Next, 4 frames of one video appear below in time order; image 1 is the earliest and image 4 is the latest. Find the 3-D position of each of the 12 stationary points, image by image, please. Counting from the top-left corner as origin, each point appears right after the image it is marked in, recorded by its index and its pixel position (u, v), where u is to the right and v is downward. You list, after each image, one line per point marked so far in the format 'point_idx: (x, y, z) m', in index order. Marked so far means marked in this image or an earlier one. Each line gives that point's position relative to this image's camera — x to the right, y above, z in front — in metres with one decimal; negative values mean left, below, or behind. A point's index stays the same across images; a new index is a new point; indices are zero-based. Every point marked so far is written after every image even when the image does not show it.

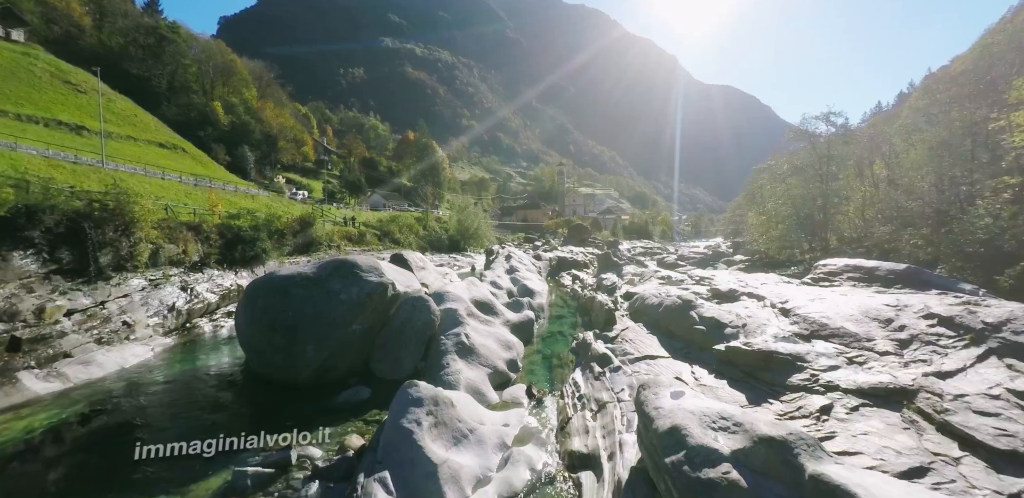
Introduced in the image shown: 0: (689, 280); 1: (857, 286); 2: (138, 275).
0: (+8.5, -1.6, +19.9) m
1: (+8.7, -1.0, +10.4) m
2: (-13.2, -0.9, +14.5) m
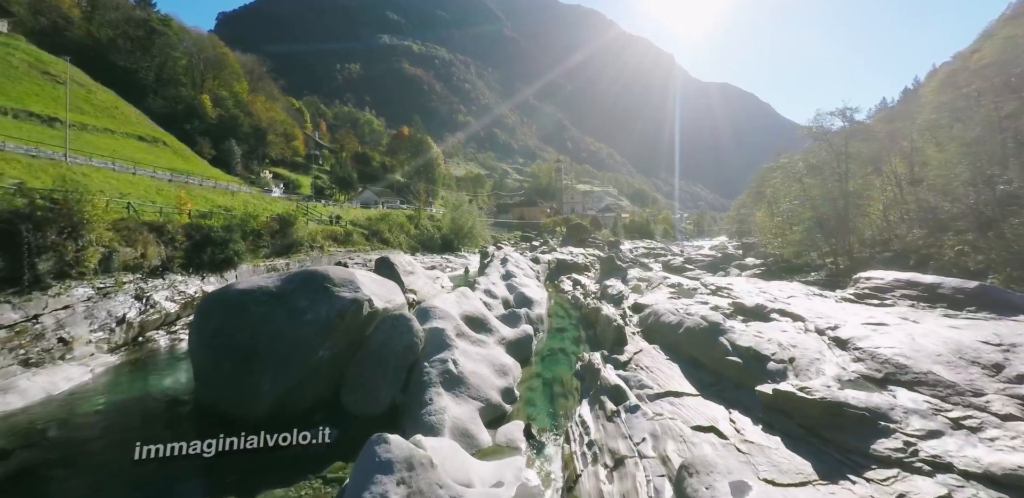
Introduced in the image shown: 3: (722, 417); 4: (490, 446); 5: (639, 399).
0: (+8.4, -1.8, +18.3) m
1: (+8.7, -1.3, +8.8) m
2: (-13.3, -1.1, +12.8) m
3: (+3.6, -2.8, +6.9) m
4: (-0.4, -3.8, +7.9) m
5: (+2.5, -3.0, +8.2) m
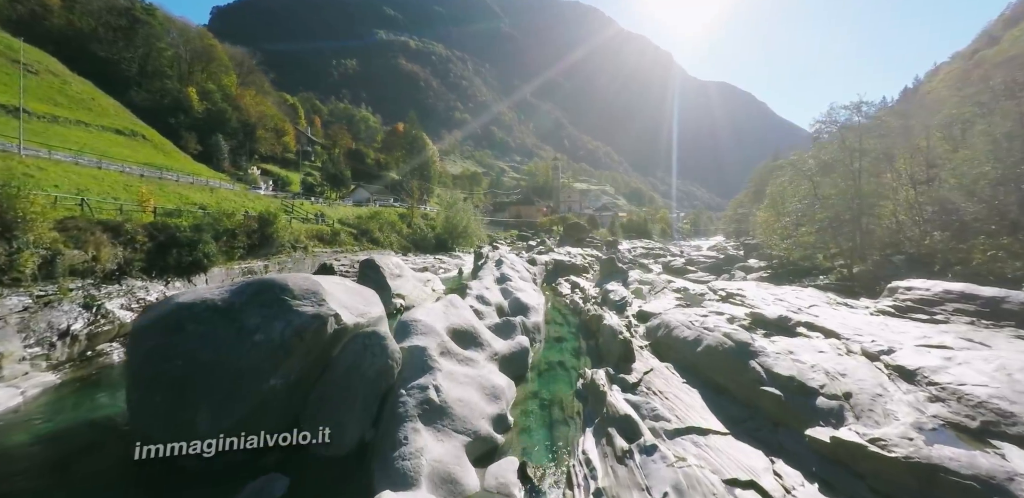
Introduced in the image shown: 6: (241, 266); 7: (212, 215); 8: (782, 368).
0: (+8.1, -1.9, +17.0) m
1: (+8.5, -1.4, +7.5) m
2: (-13.5, -1.1, +11.3) m
3: (+3.4, -3.0, +5.6) m
4: (-0.6, -3.9, +6.6) m
5: (+2.4, -3.1, +6.9) m
6: (-12.3, -0.8, +18.7) m
7: (-14.1, +1.6, +19.4) m
8: (+4.6, -2.0, +7.0) m
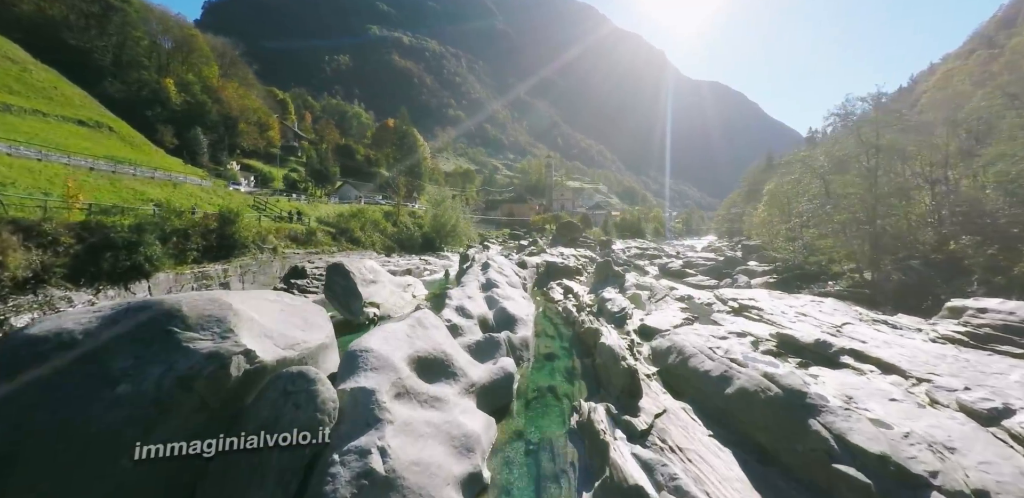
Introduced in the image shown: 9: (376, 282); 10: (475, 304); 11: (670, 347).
0: (+7.6, -2.1, +15.2) m
1: (+8.1, -1.6, +5.7) m
2: (-13.9, -1.3, +9.2) m
3: (+3.1, -3.2, +3.7) m
4: (-0.9, -4.1, +4.6) m
5: (+2.0, -3.3, +5.0) m
6: (-12.8, -0.9, +16.6) m
7: (-14.7, +1.5, +17.2) m
8: (+4.2, -2.2, +5.1) m
9: (-6.0, -1.4, +18.0) m
10: (-1.3, -2.0, +14.8) m
11: (+3.7, -2.3, +9.6) m
